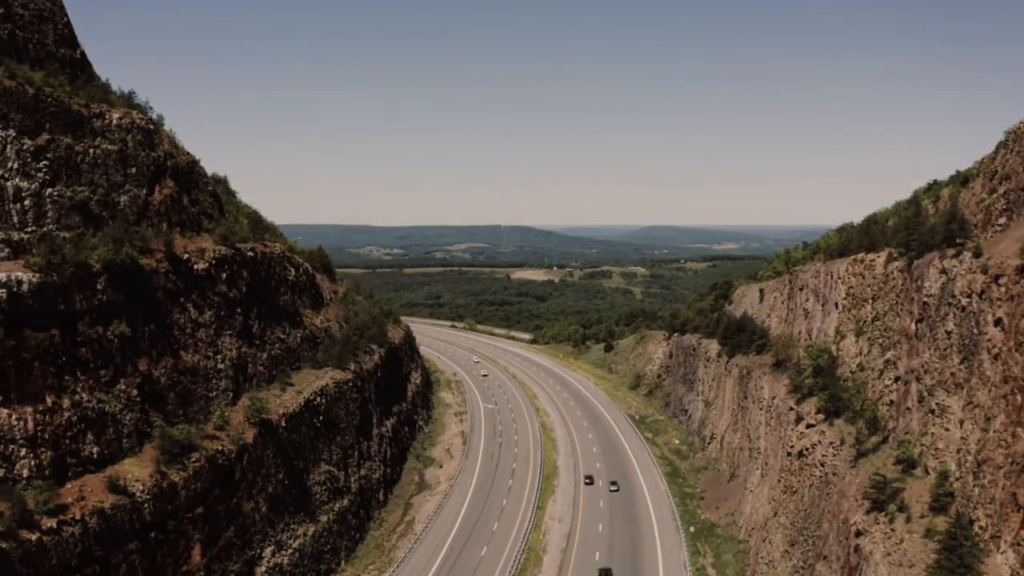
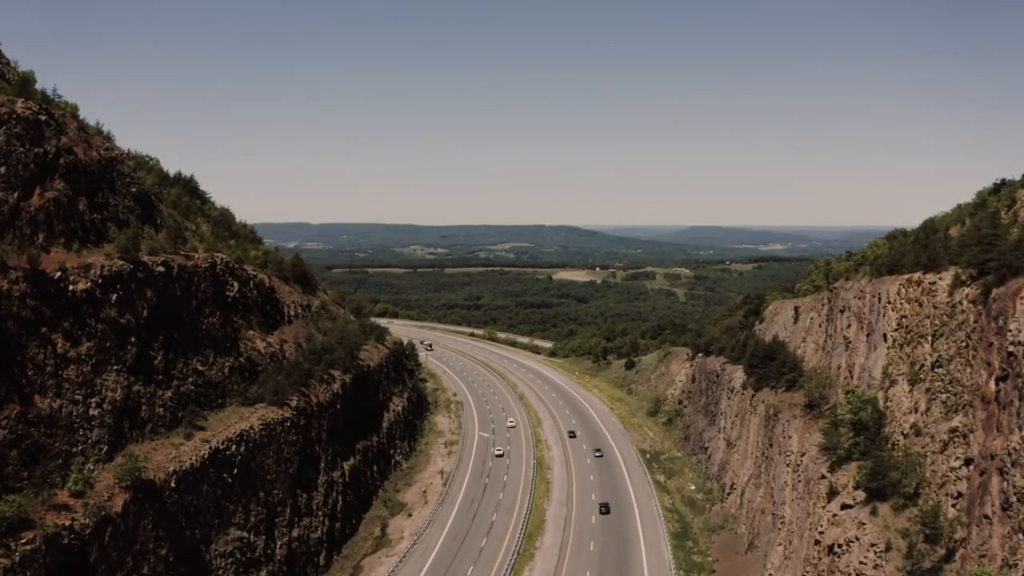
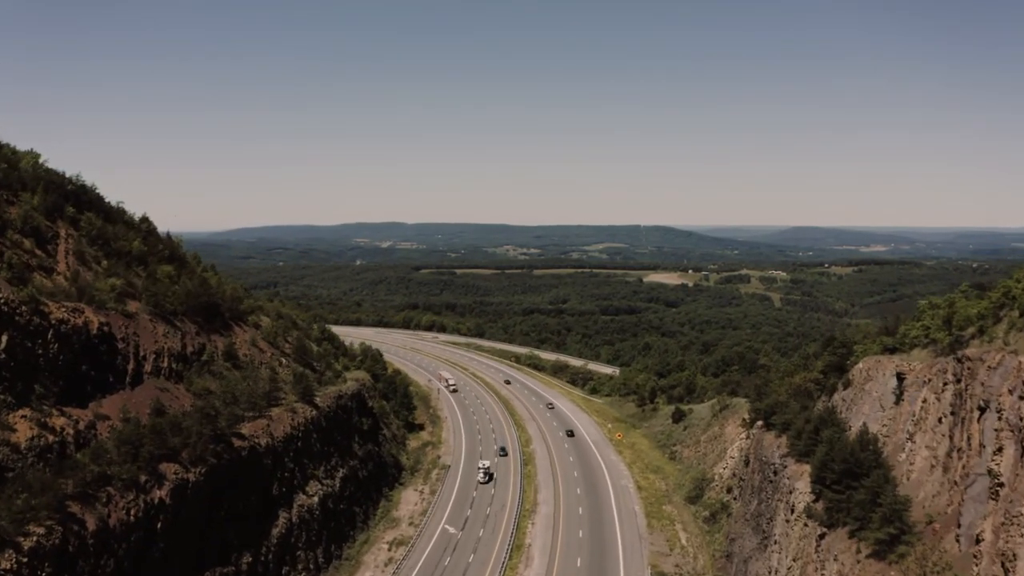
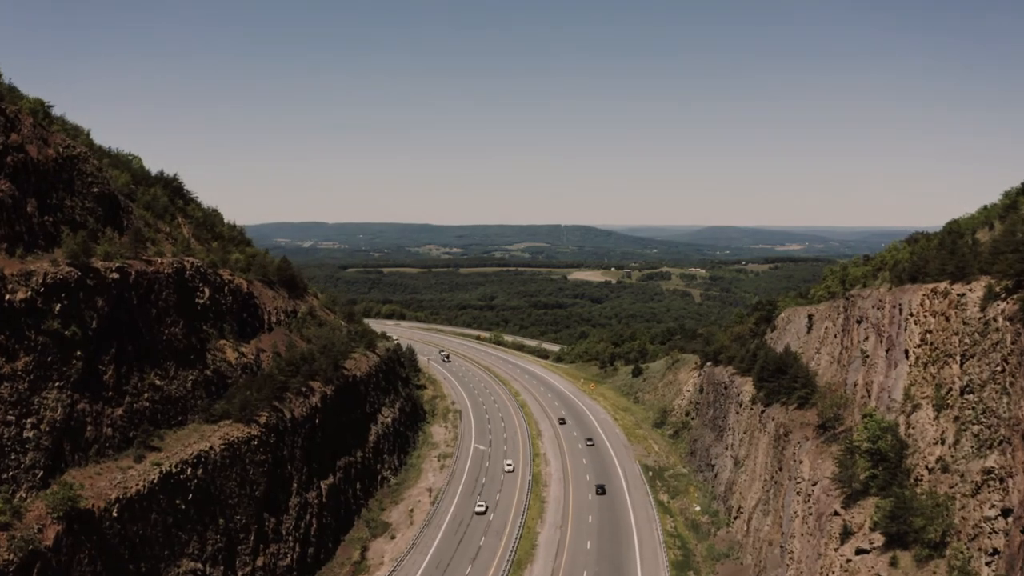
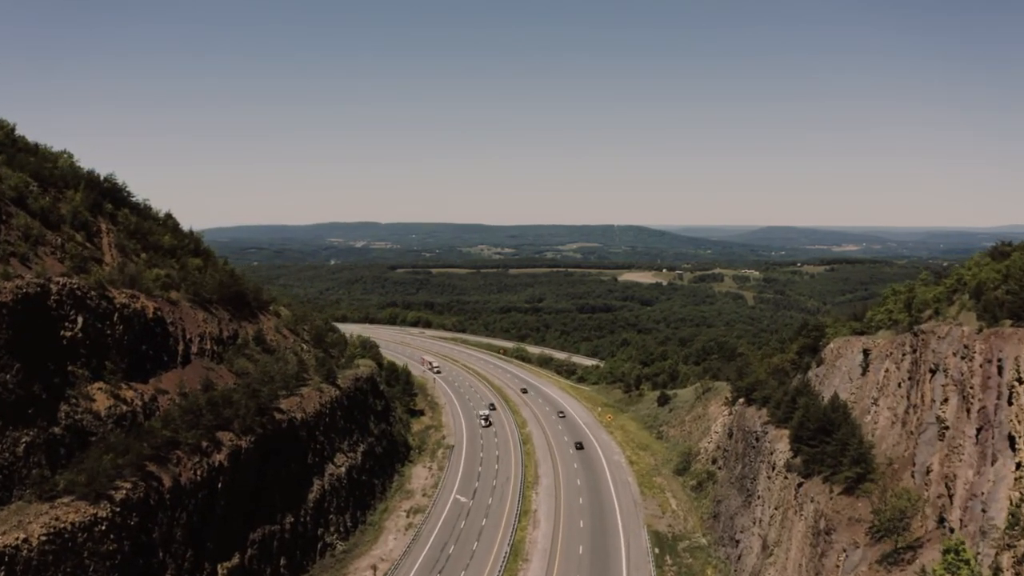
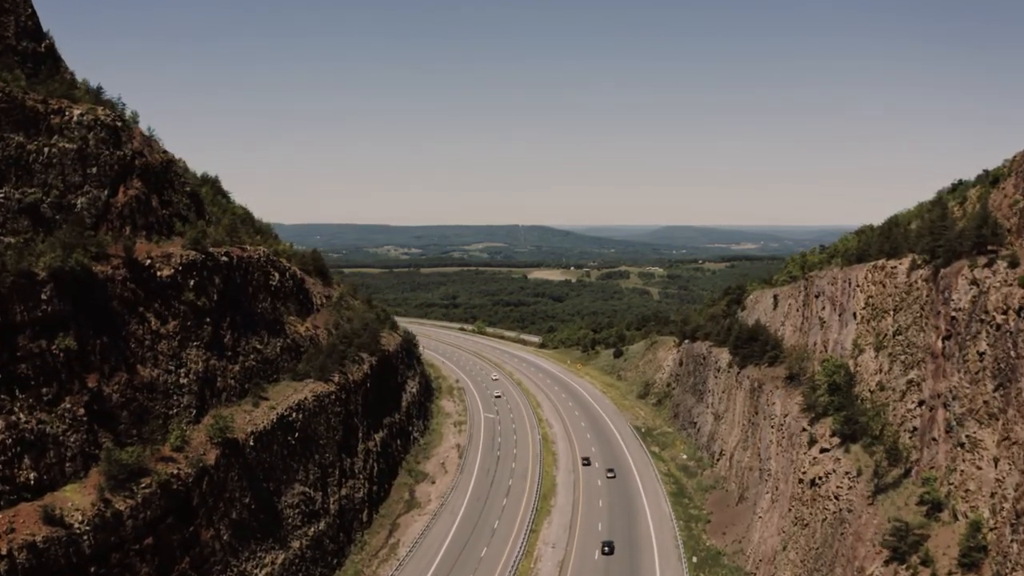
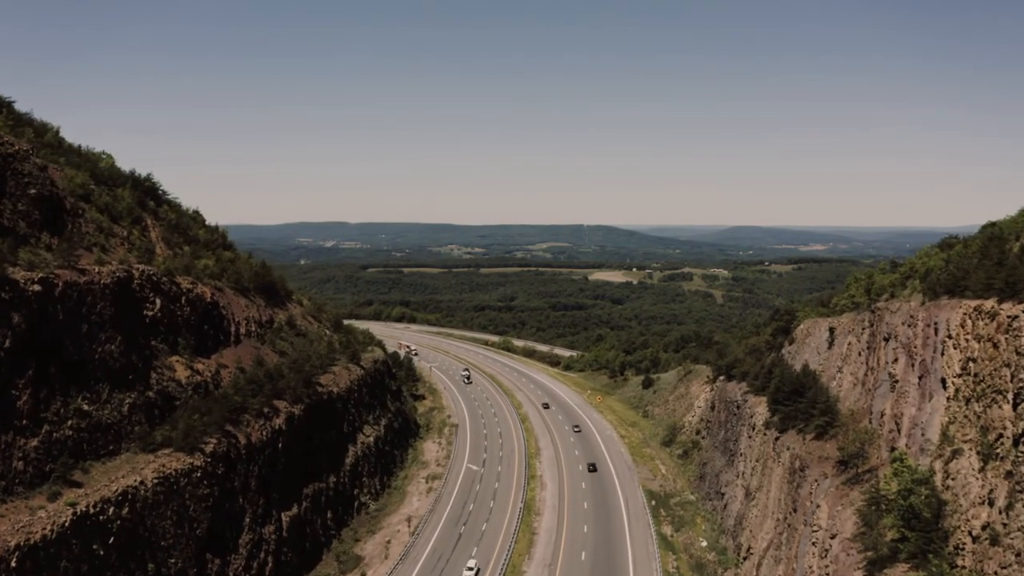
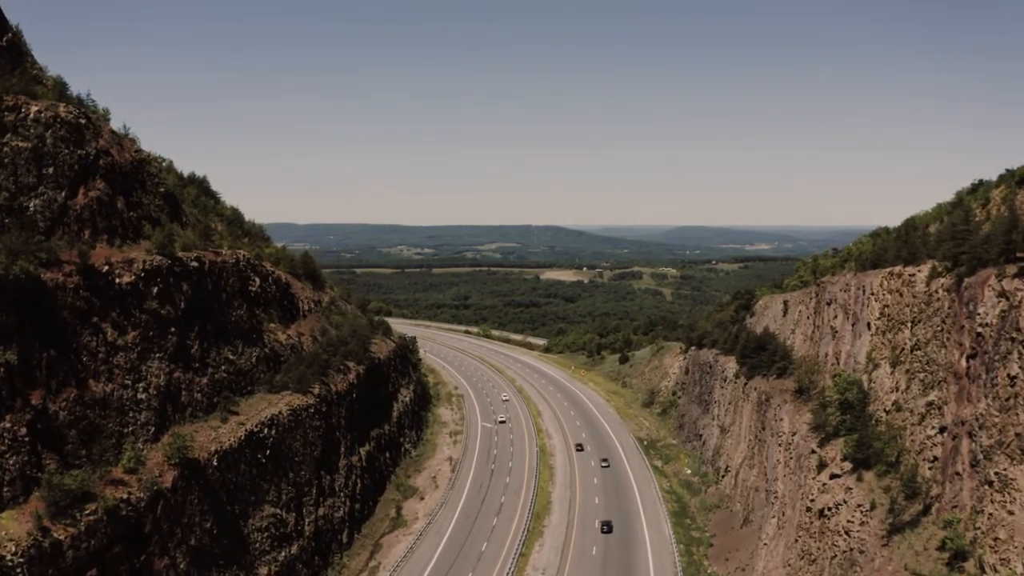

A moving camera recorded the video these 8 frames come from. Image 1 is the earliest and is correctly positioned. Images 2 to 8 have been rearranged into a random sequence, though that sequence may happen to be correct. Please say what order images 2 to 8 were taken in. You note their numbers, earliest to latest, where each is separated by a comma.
6, 8, 2, 4, 7, 5, 3
